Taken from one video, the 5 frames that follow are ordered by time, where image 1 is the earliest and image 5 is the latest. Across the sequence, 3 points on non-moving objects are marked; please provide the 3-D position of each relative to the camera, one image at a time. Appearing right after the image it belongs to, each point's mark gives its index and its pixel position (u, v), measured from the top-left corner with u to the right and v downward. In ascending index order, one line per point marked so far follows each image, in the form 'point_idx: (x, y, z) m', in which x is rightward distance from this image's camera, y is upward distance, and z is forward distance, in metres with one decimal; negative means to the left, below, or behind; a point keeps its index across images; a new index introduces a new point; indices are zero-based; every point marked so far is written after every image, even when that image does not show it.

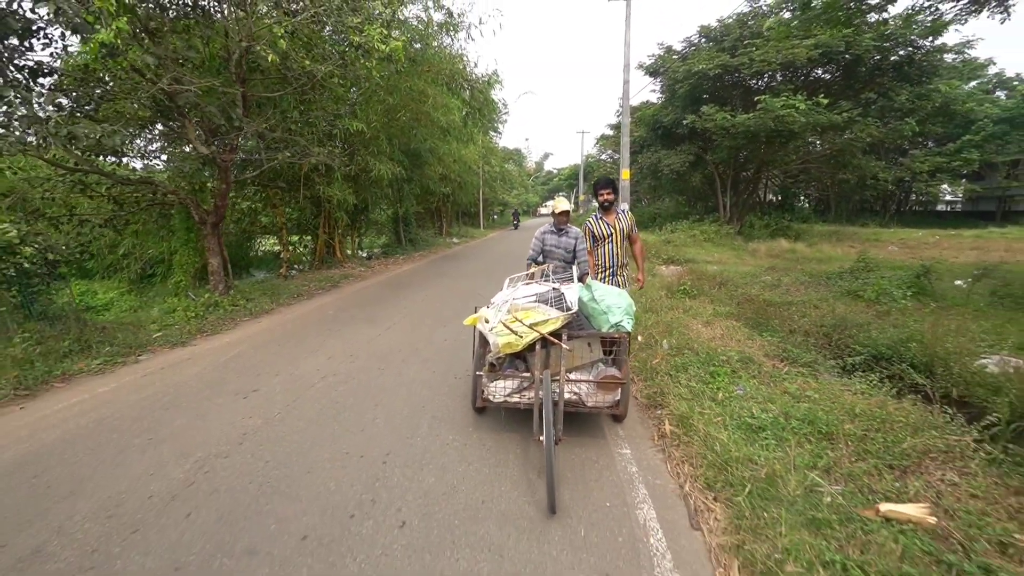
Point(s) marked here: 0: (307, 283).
0: (-4.5, +0.1, +10.8) m
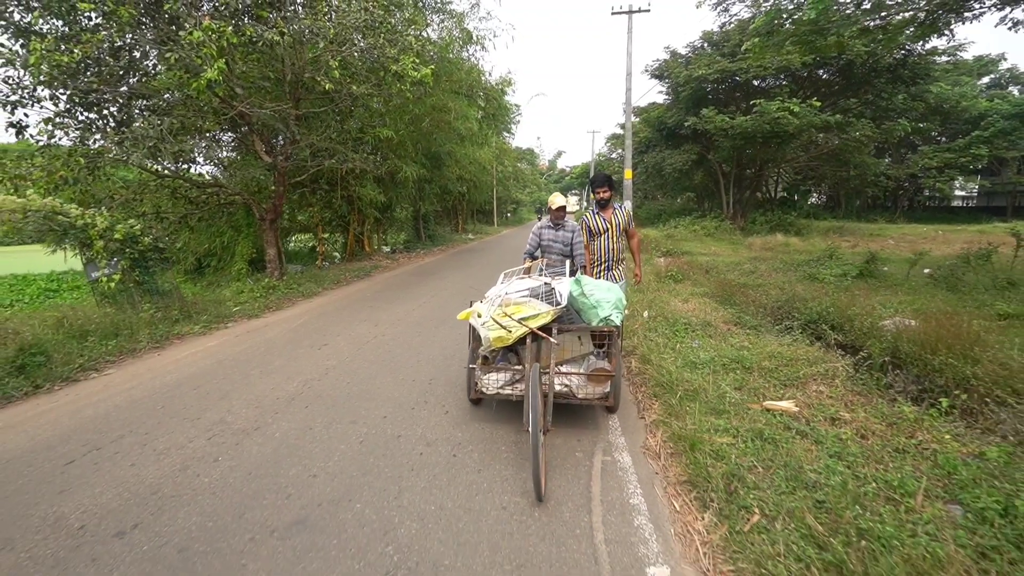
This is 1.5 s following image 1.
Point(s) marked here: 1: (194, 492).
0: (-4.2, +0.4, +12.3) m
1: (-1.9, -1.2, +2.8) m
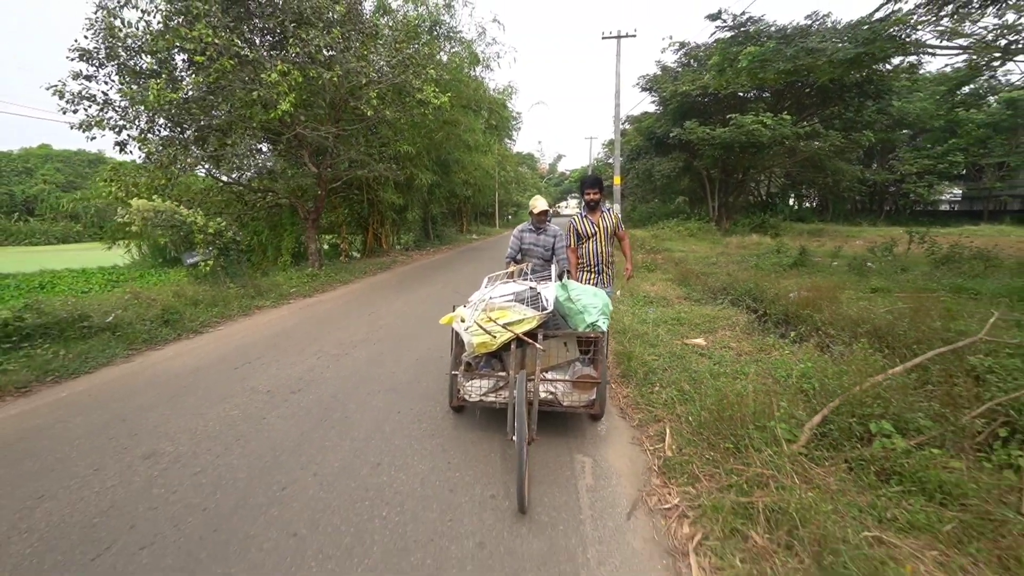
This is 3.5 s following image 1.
0: (-4.2, +0.7, +14.2) m
1: (-1.9, -0.9, +4.7) m
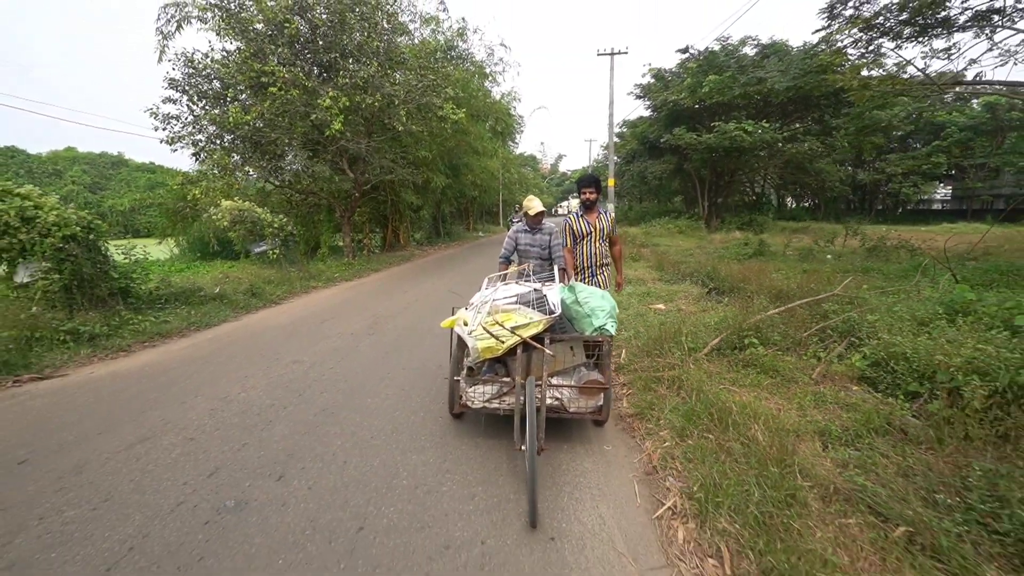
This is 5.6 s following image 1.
0: (-4.0, +1.0, +16.1) m
1: (-1.8, -0.6, +6.6) m
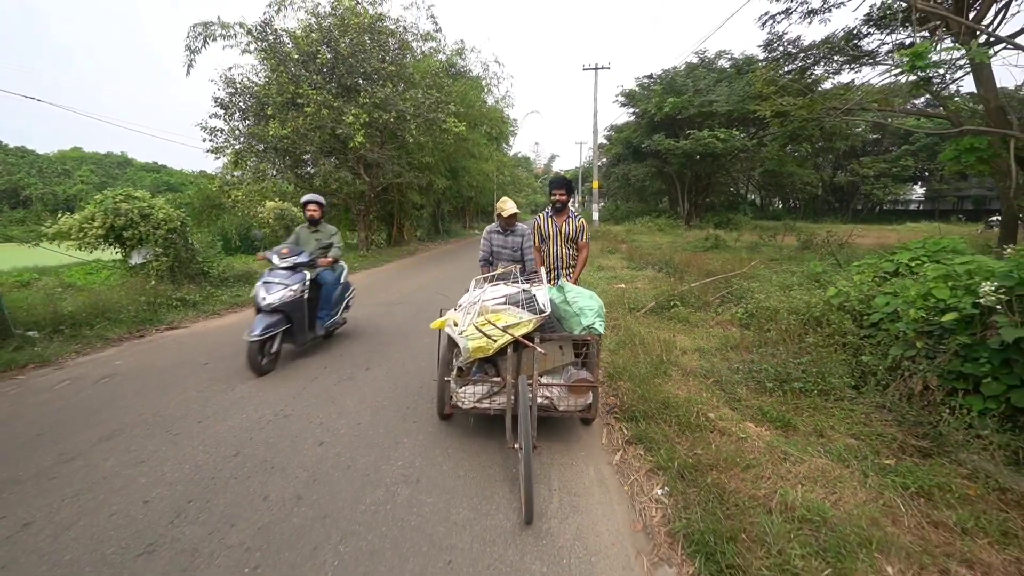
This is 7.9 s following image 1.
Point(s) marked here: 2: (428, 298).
0: (-4.3, +1.3, +18.0) m
1: (-1.9, -0.3, +8.6) m
2: (-1.5, -0.1, +9.5) m
